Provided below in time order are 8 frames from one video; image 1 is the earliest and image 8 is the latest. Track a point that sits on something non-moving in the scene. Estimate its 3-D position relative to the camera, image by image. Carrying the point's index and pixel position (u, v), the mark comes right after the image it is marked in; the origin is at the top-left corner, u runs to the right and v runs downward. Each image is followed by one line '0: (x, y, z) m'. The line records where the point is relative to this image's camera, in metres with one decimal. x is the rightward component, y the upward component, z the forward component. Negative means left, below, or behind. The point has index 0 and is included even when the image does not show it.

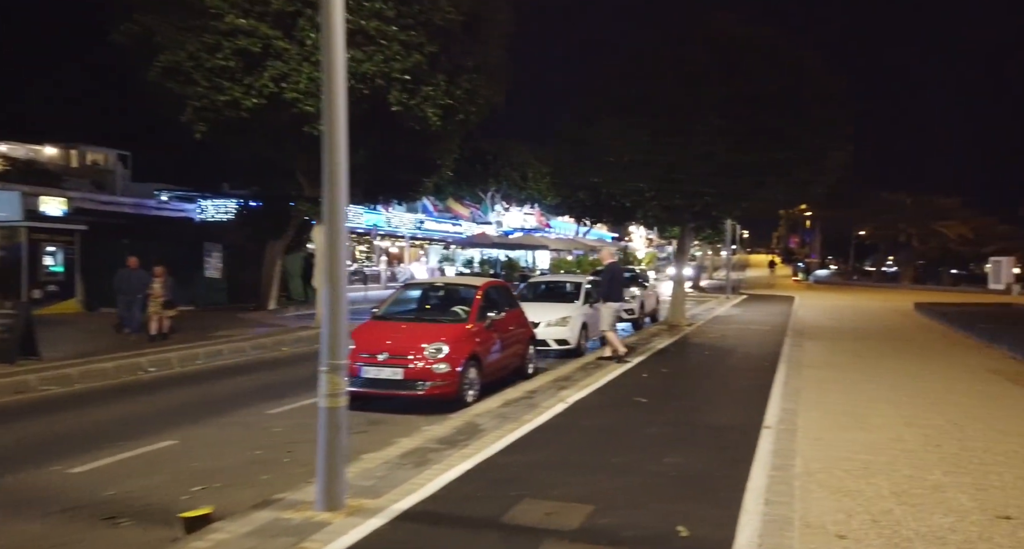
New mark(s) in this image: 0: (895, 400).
0: (+4.9, -1.6, +8.1) m
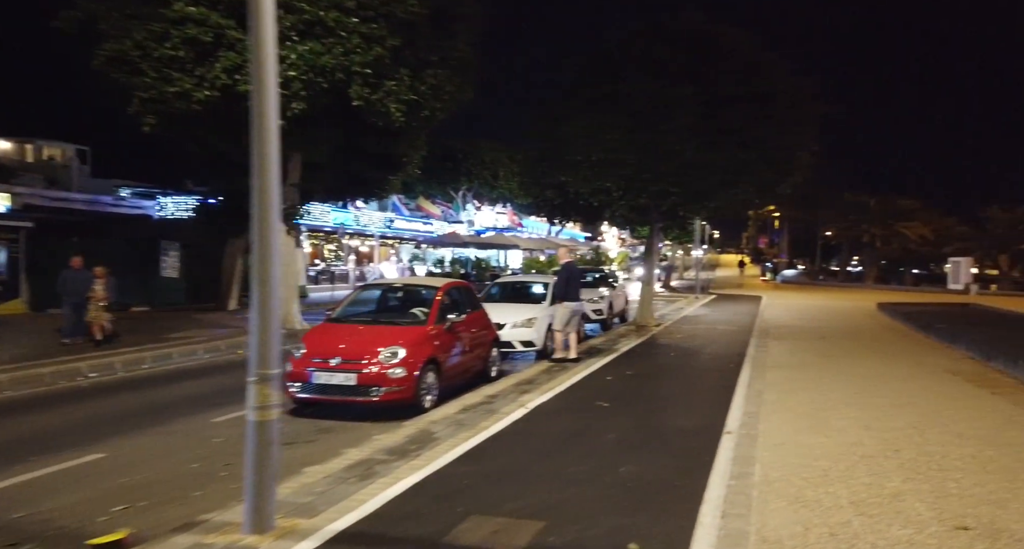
0: (+4.3, -1.6, +8.1) m
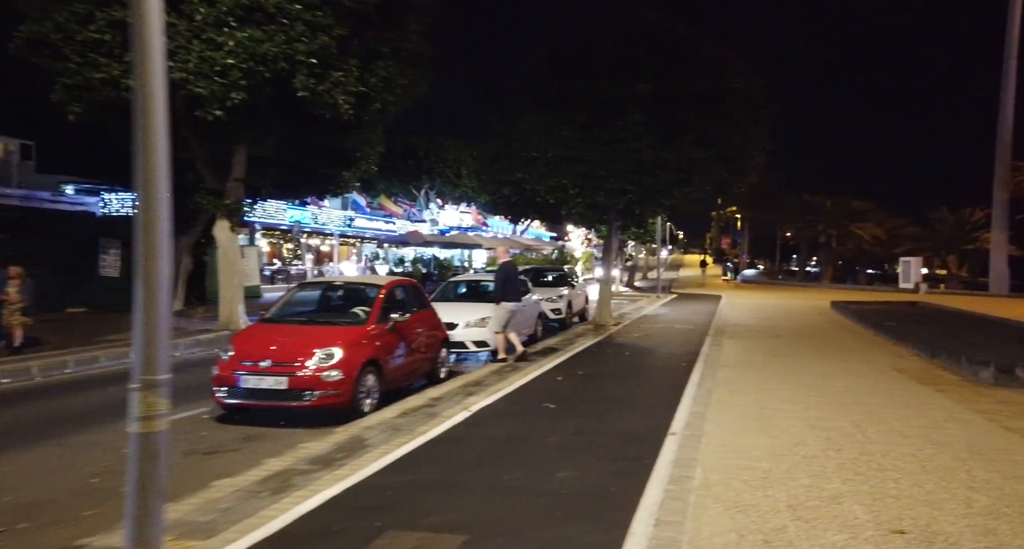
0: (+3.7, -1.6, +8.1) m
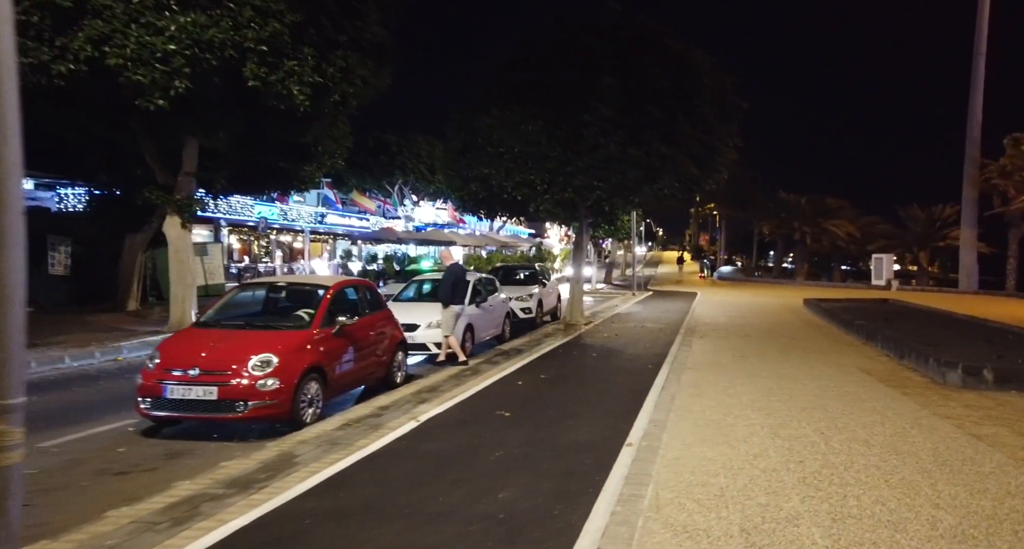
0: (+3.1, -1.6, +7.8) m
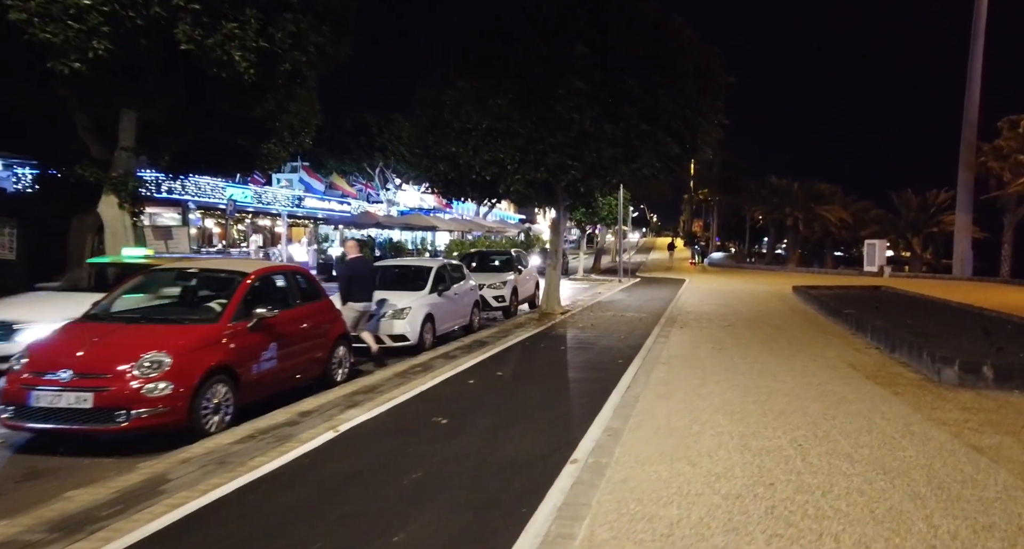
0: (+2.5, -1.5, +6.9) m
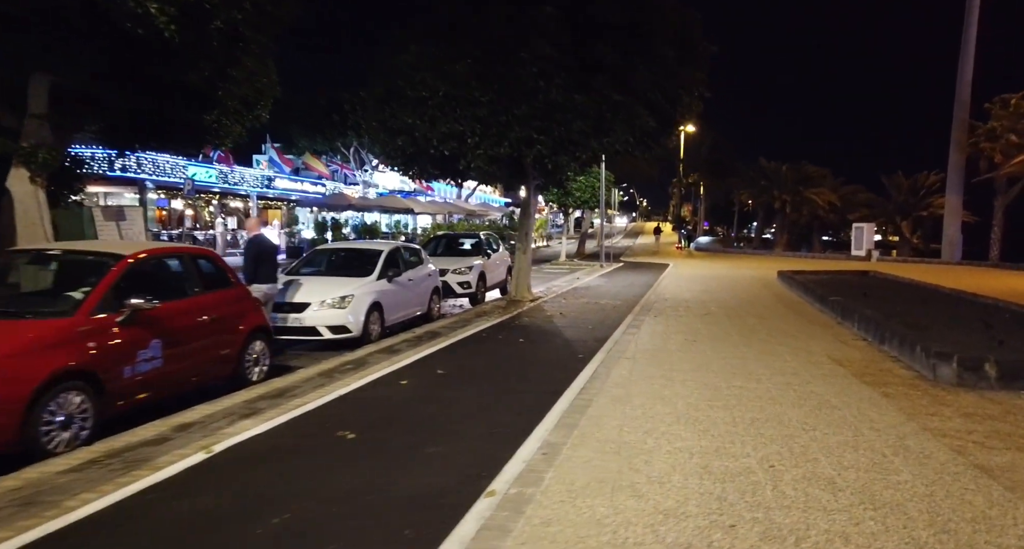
0: (+1.8, -1.3, +5.9) m
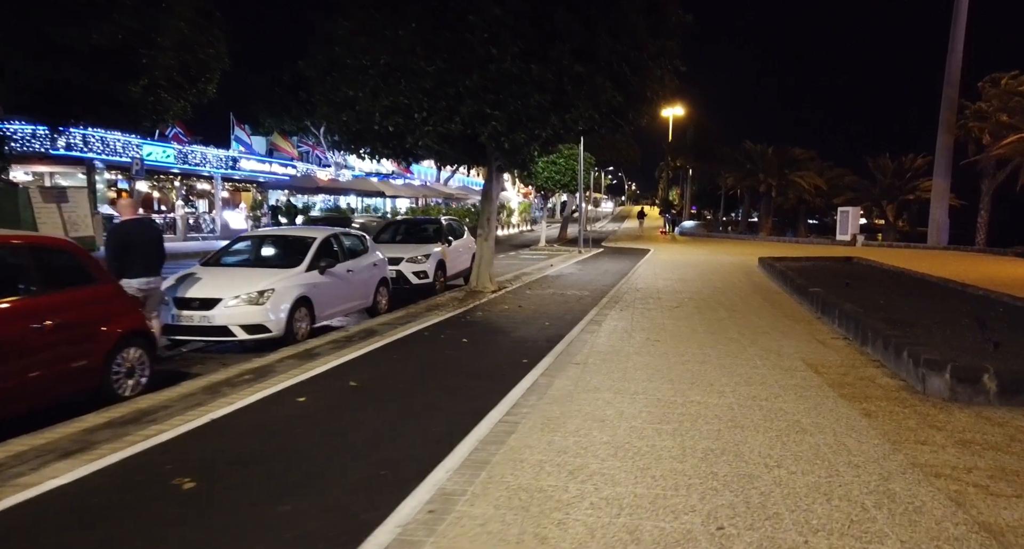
0: (+1.0, -1.3, +4.8) m
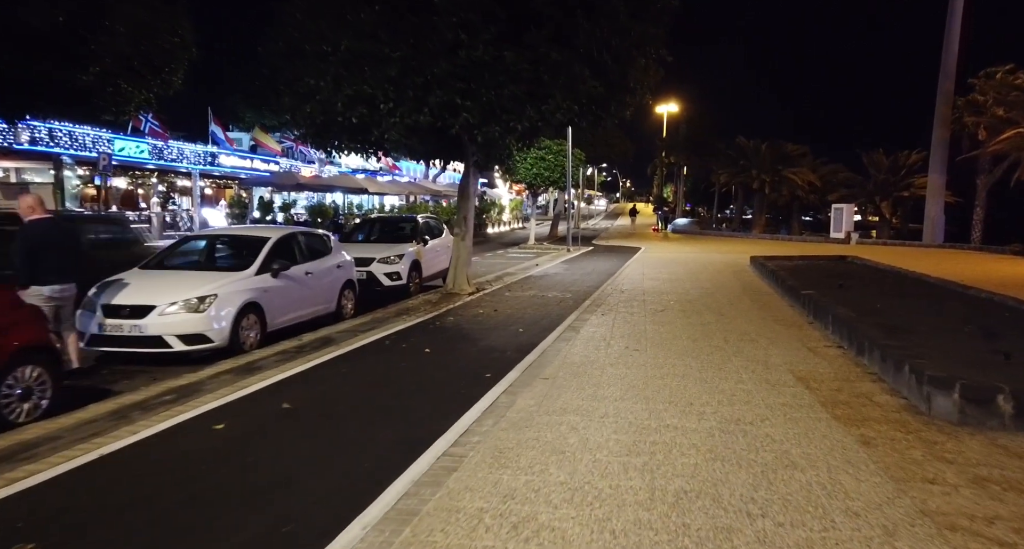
0: (+0.6, -1.4, +4.0) m
